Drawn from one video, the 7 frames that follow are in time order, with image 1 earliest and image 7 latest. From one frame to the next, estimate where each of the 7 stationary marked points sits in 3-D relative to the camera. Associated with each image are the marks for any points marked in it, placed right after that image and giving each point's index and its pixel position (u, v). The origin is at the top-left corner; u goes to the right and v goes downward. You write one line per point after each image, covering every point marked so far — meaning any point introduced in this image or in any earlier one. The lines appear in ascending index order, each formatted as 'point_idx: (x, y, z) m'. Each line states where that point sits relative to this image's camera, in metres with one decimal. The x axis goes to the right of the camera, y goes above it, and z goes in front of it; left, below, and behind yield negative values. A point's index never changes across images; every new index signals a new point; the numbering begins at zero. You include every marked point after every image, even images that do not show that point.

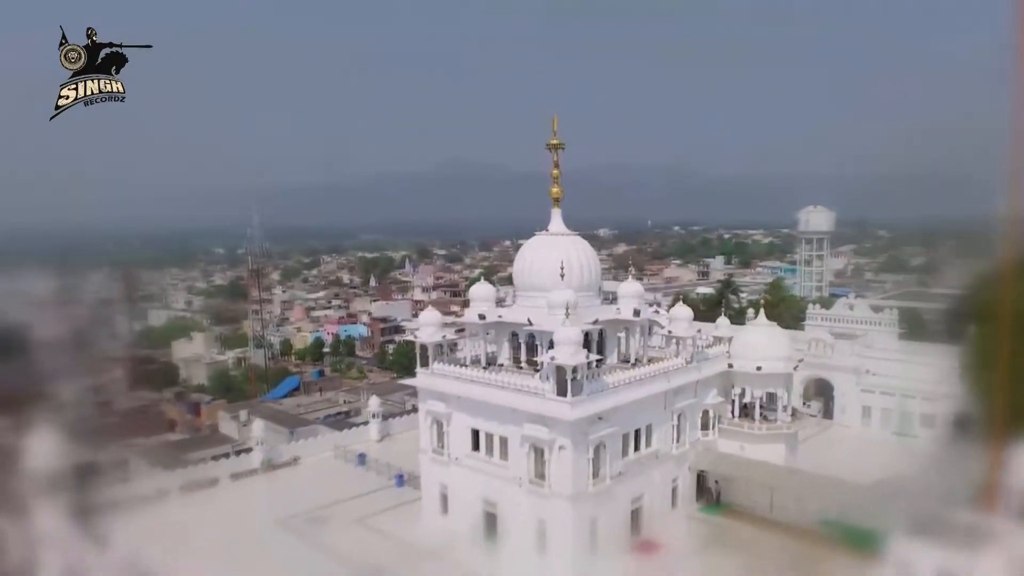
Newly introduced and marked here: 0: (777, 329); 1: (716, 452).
0: (+4.4, -0.7, +11.9) m
1: (+3.3, -2.6, +11.1) m
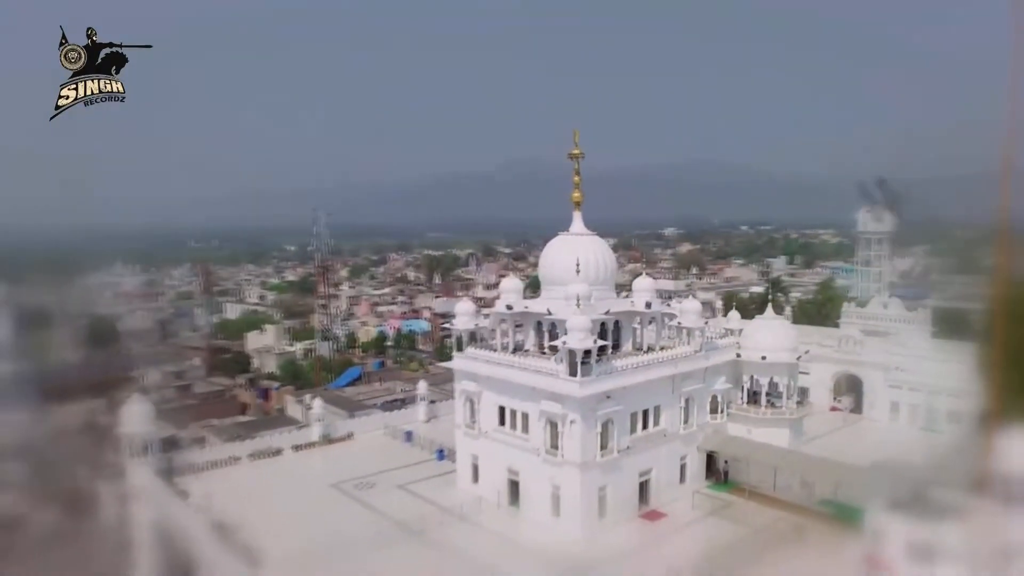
0: (+4.9, -0.6, +12.7) m
1: (+3.7, -2.5, +12.1) m
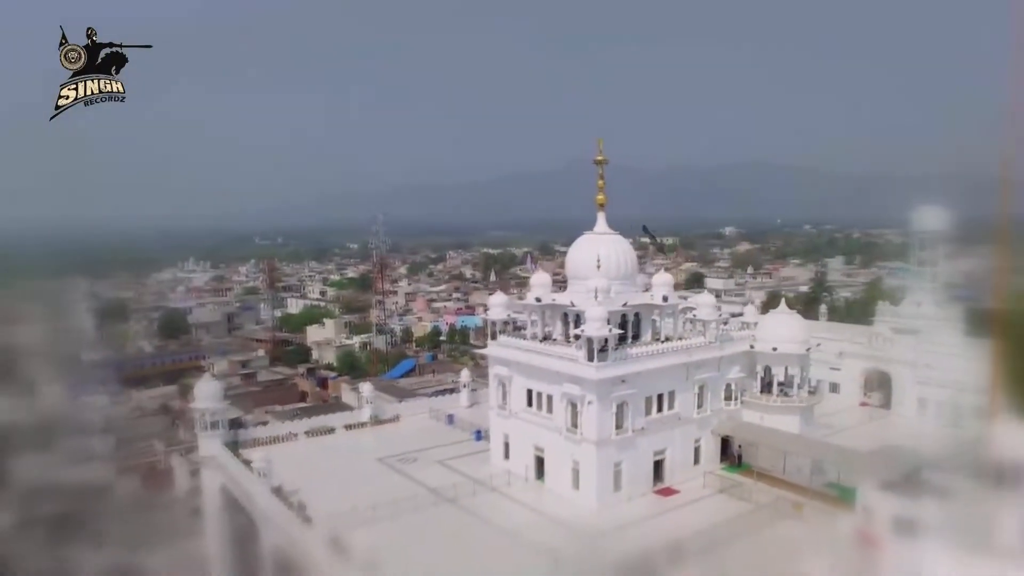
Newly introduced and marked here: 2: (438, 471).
0: (+5.5, -0.5, +13.5) m
1: (+4.2, -2.4, +13.0) m
2: (-1.4, -3.6, +13.6) m
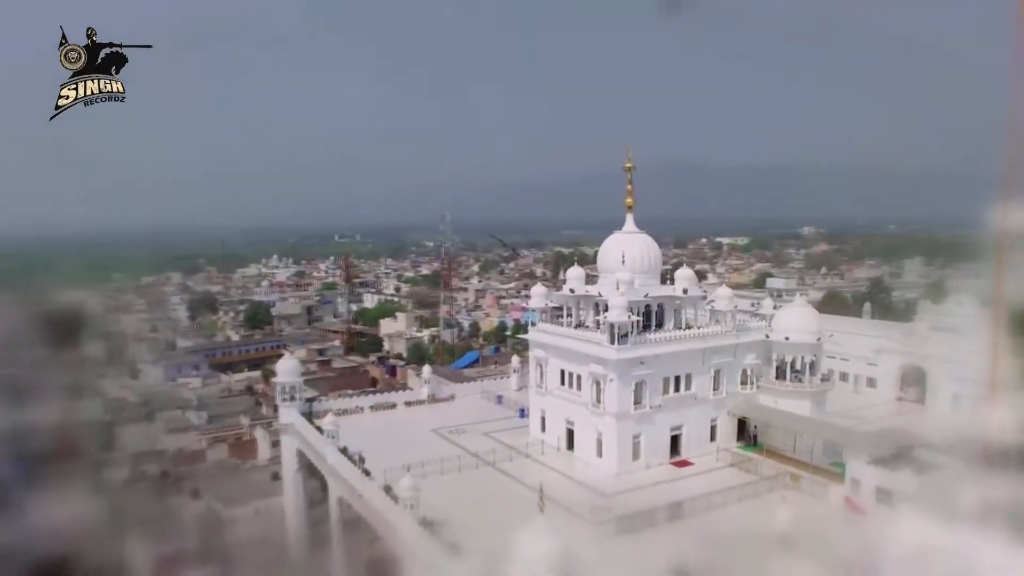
0: (+6.3, -0.4, +14.6) m
1: (+4.9, -2.3, +14.2) m
2: (-0.7, -3.4, +15.4) m
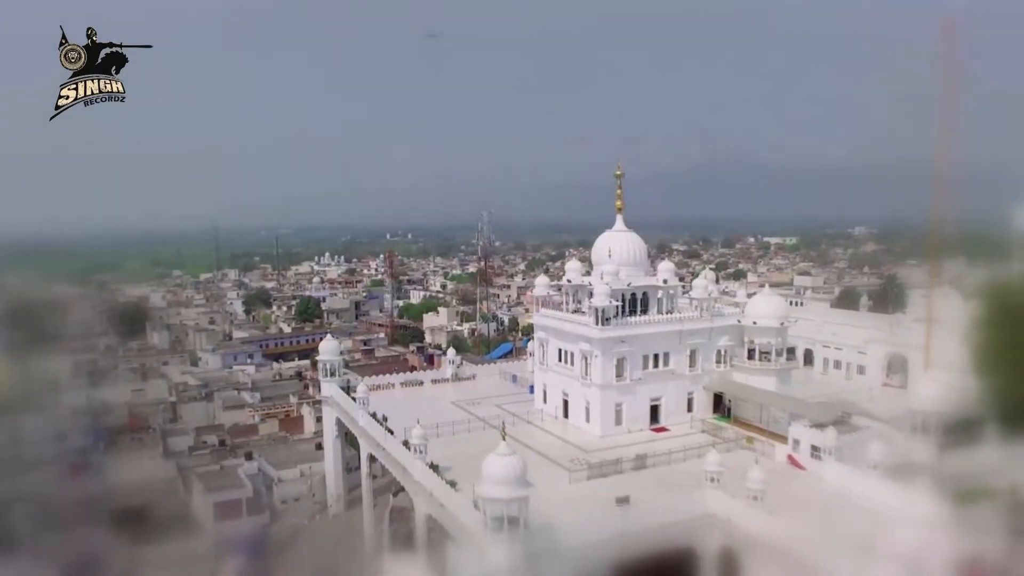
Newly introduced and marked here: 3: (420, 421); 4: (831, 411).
0: (+6.4, -0.2, +16.5) m
1: (+4.9, -2.1, +16.2) m
2: (-0.5, -3.1, +17.8) m
3: (-2.2, -3.1, +16.5) m
4: (+6.3, -2.5, +14.1) m
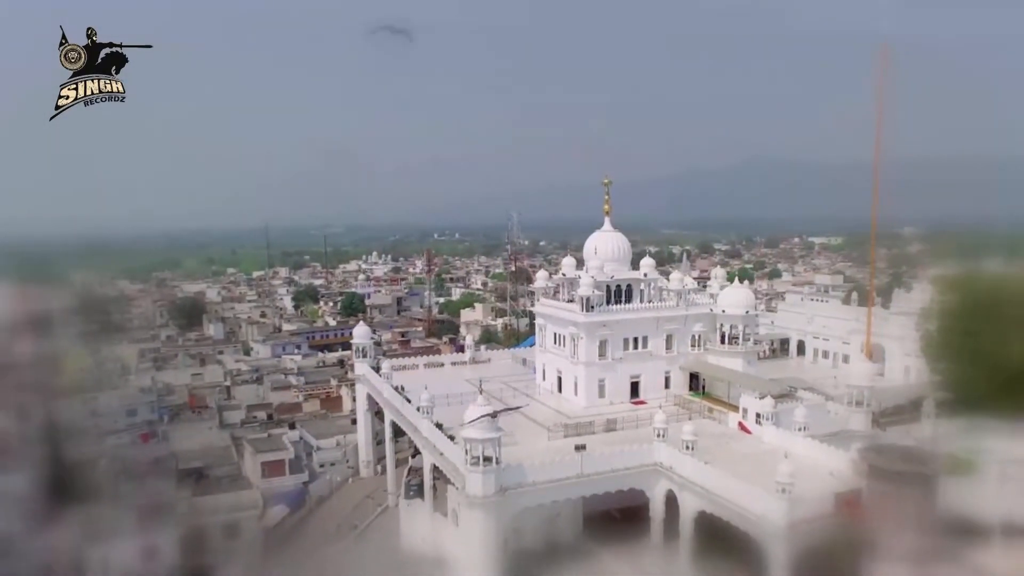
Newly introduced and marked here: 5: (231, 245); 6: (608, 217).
0: (+6.4, 0.0, +18.6) m
1: (+4.9, -1.9, +18.4) m
2: (-0.4, -2.9, +20.4) m
3: (-2.2, -2.9, +19.2) m
4: (+6.2, -2.3, +16.3) m
5: (-7.9, +1.2, +19.8) m
6: (+2.7, +2.0, +19.4) m
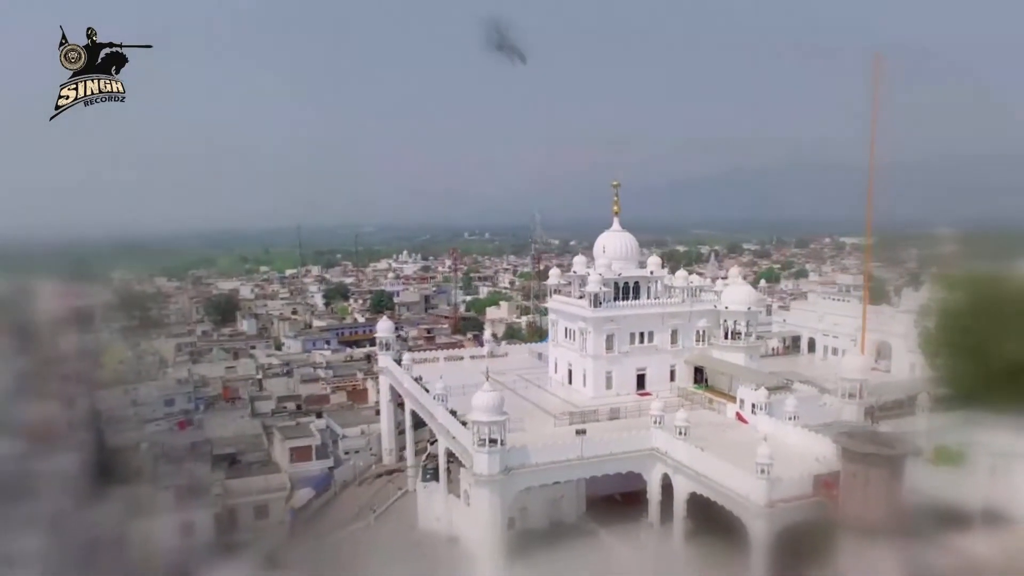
0: (+6.7, 0.0, +19.4) m
1: (+5.3, -1.8, +19.2) m
2: (0.0, -2.8, +21.5) m
3: (-1.8, -2.8, +20.3) m
4: (+6.4, -2.2, +17.0) m
5: (-7.5, +1.3, +21.2) m
6: (+3.1, +2.1, +20.3) m
